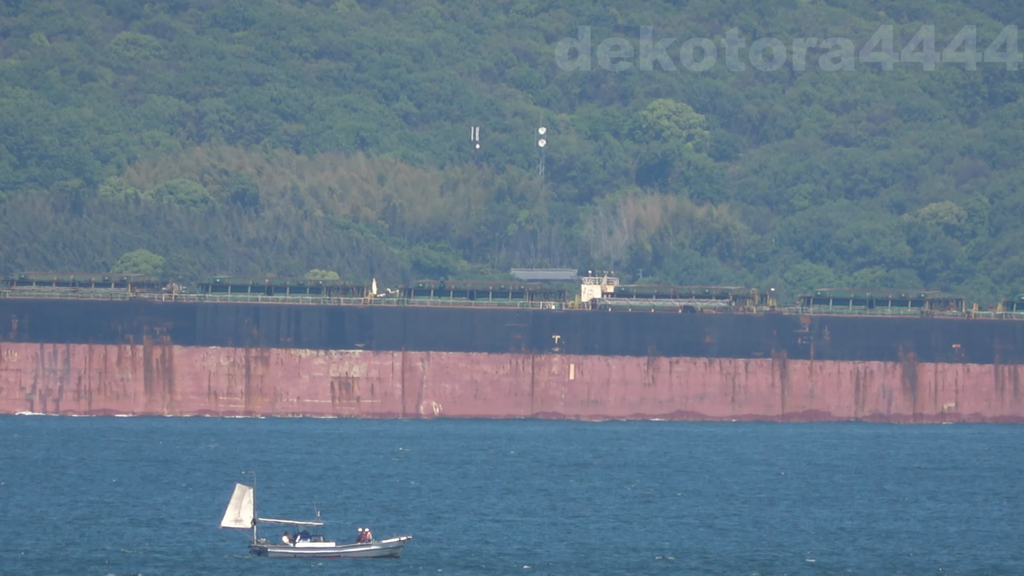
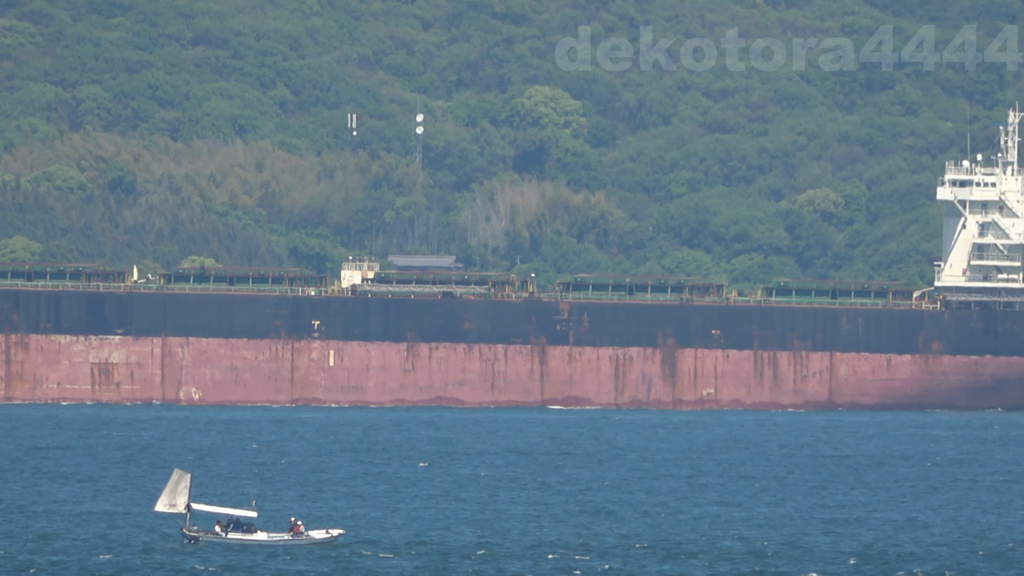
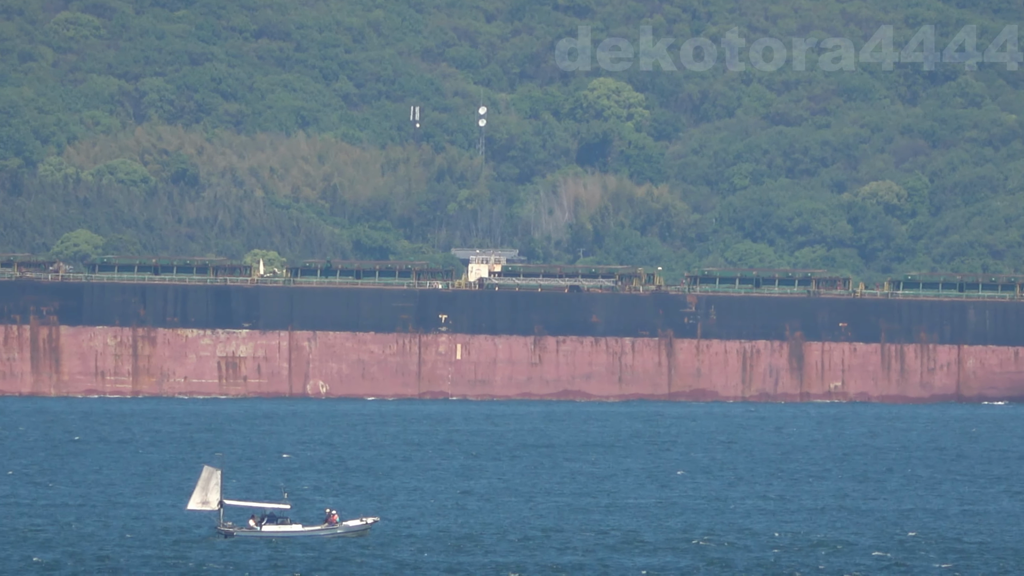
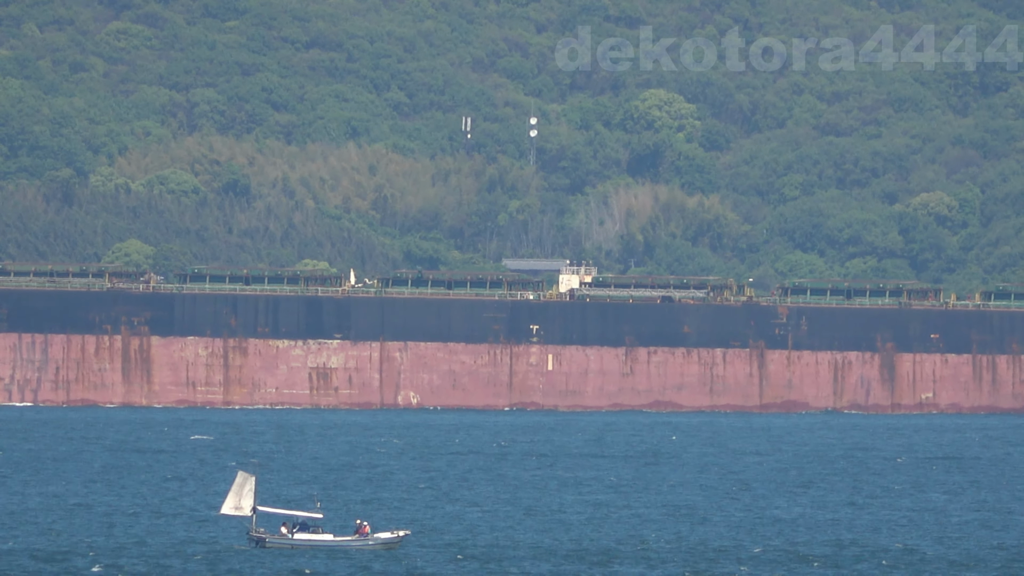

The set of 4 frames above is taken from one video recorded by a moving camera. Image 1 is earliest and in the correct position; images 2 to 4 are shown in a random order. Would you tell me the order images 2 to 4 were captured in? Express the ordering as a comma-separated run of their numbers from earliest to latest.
4, 3, 2
